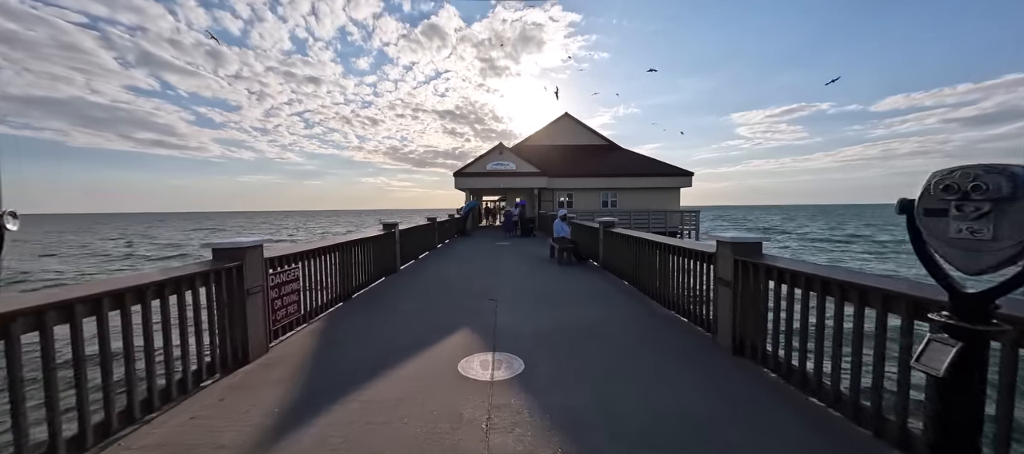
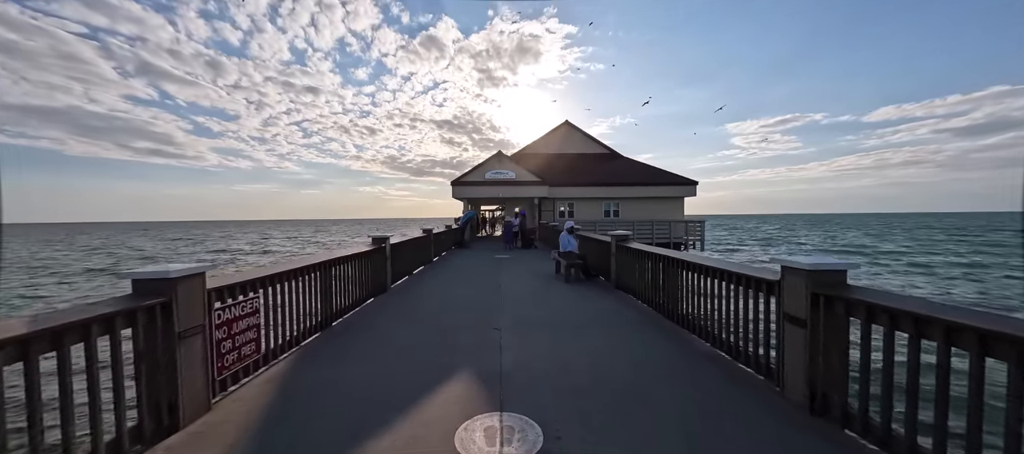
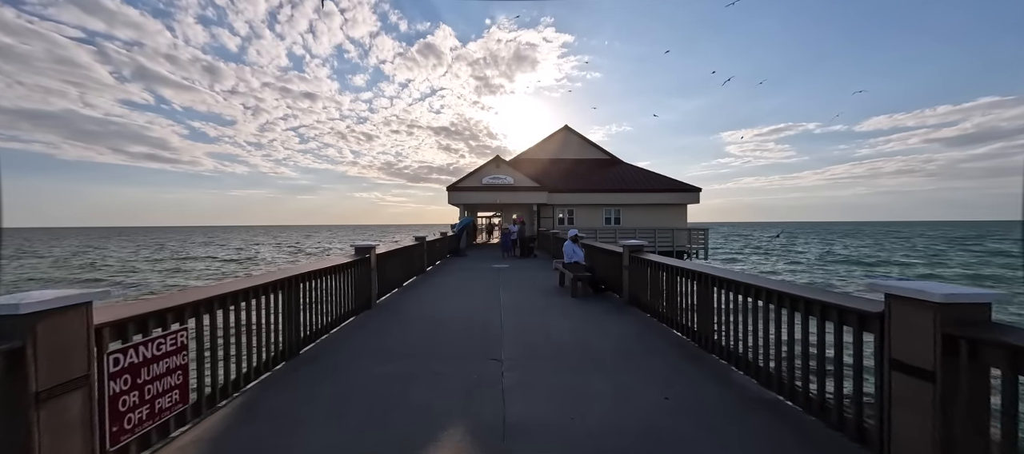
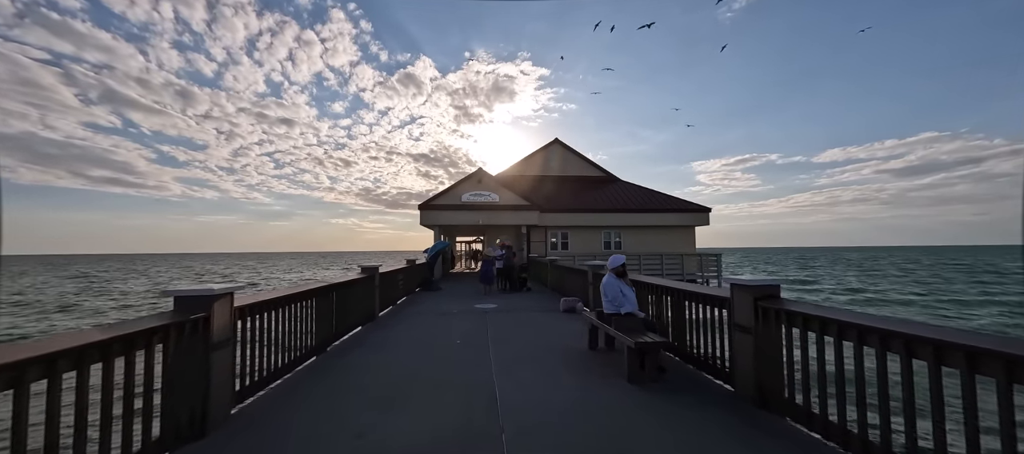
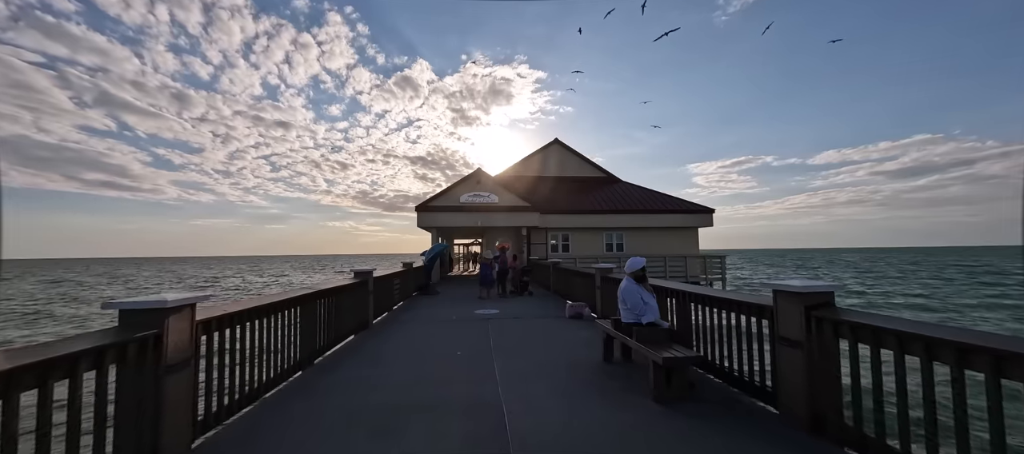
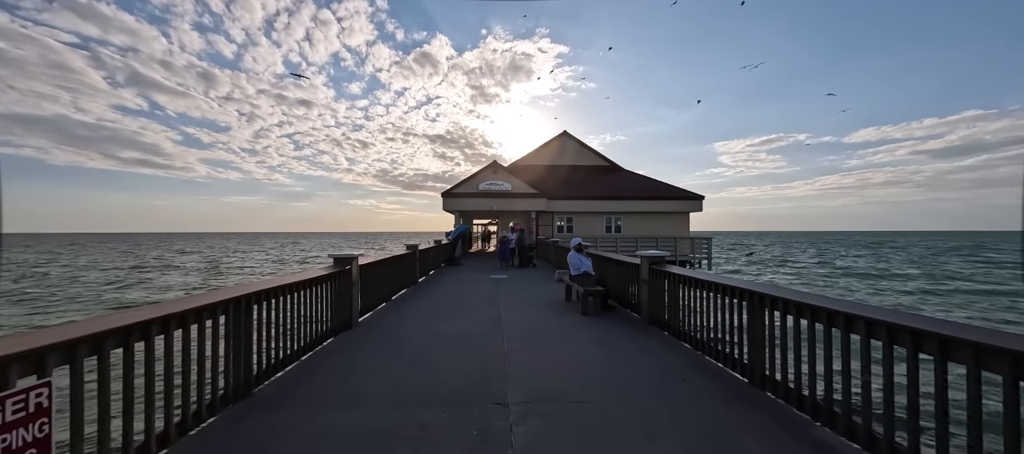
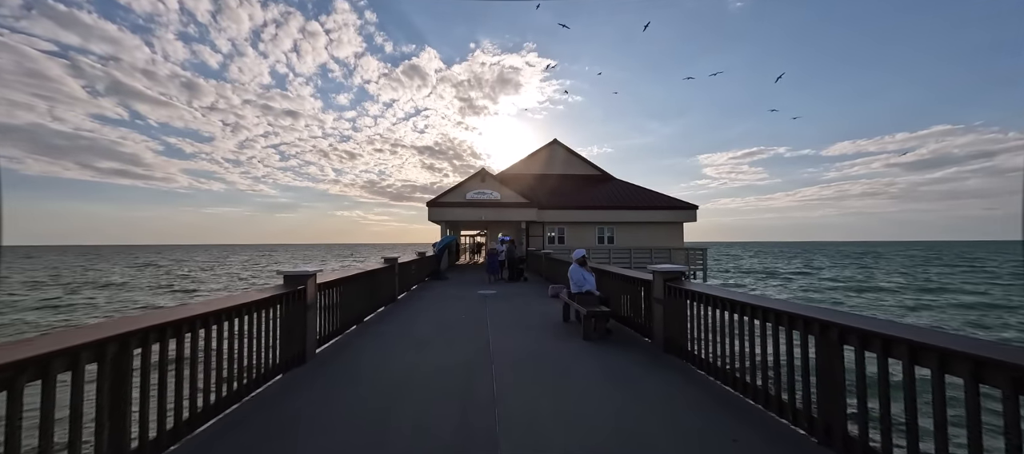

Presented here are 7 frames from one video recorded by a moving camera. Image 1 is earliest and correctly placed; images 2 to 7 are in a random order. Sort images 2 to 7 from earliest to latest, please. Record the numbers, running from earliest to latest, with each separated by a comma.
2, 3, 6, 7, 4, 5
